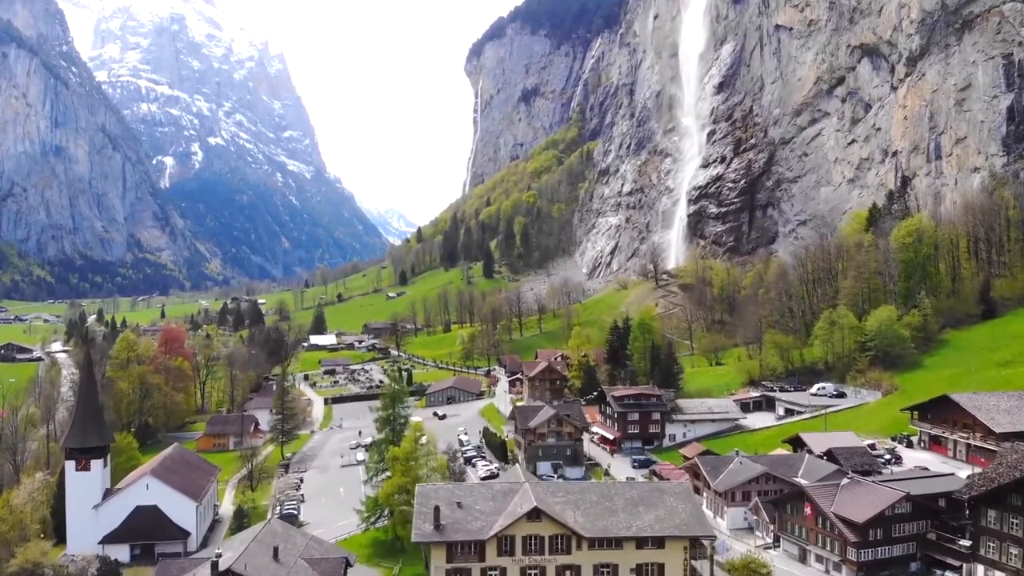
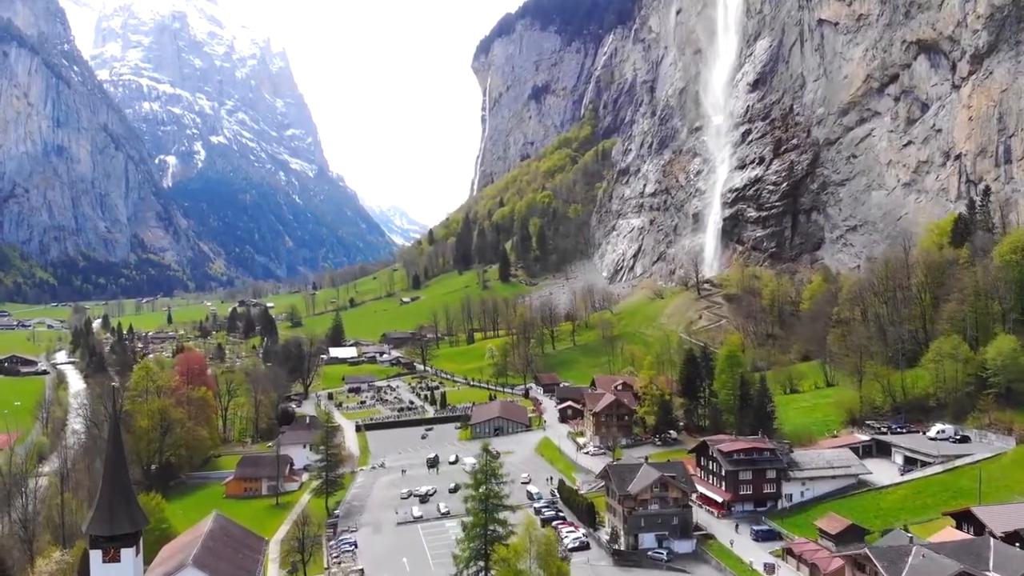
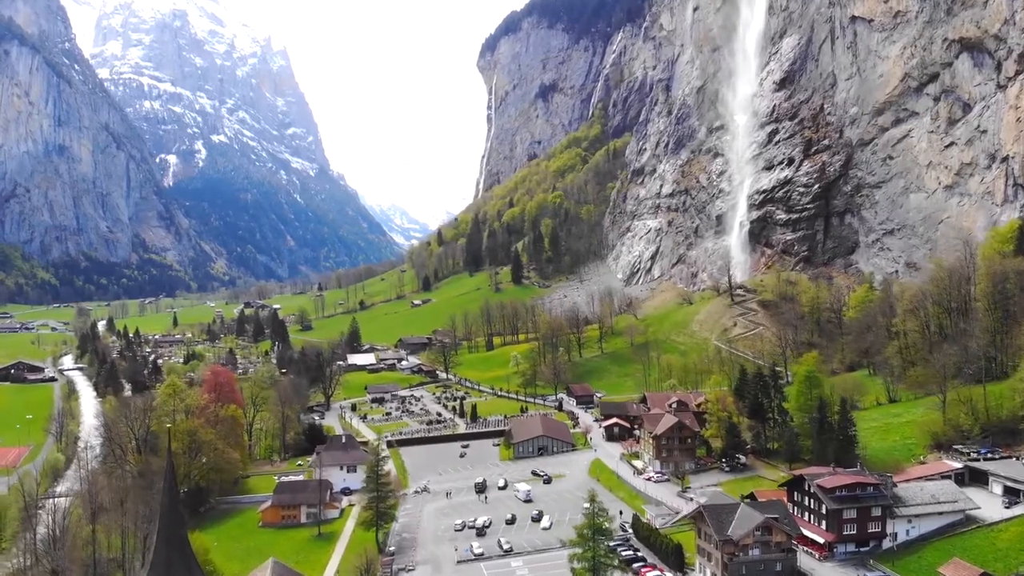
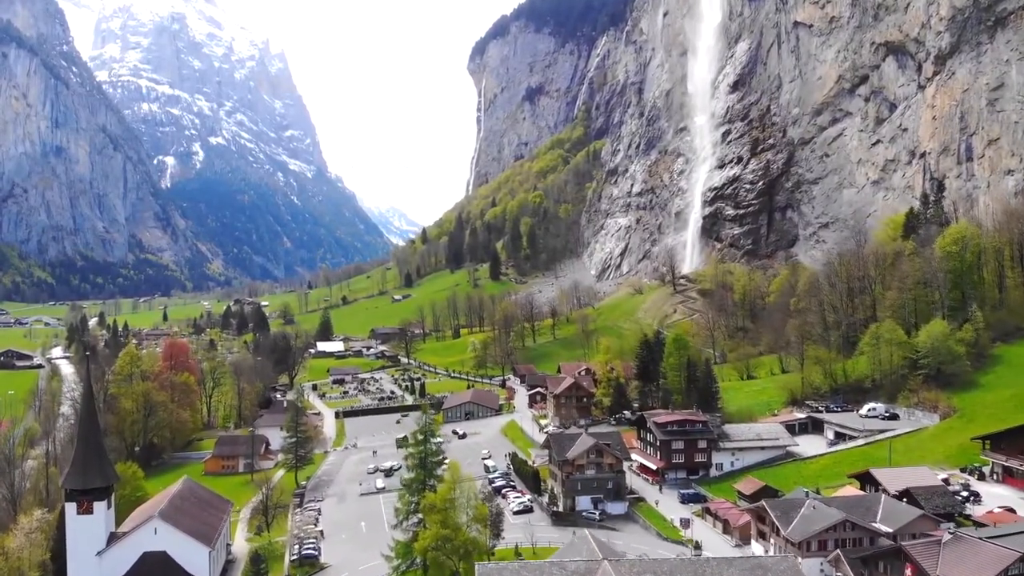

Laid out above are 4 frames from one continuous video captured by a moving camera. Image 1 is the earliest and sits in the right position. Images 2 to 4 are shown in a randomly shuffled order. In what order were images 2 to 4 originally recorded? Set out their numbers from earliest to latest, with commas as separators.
4, 2, 3
